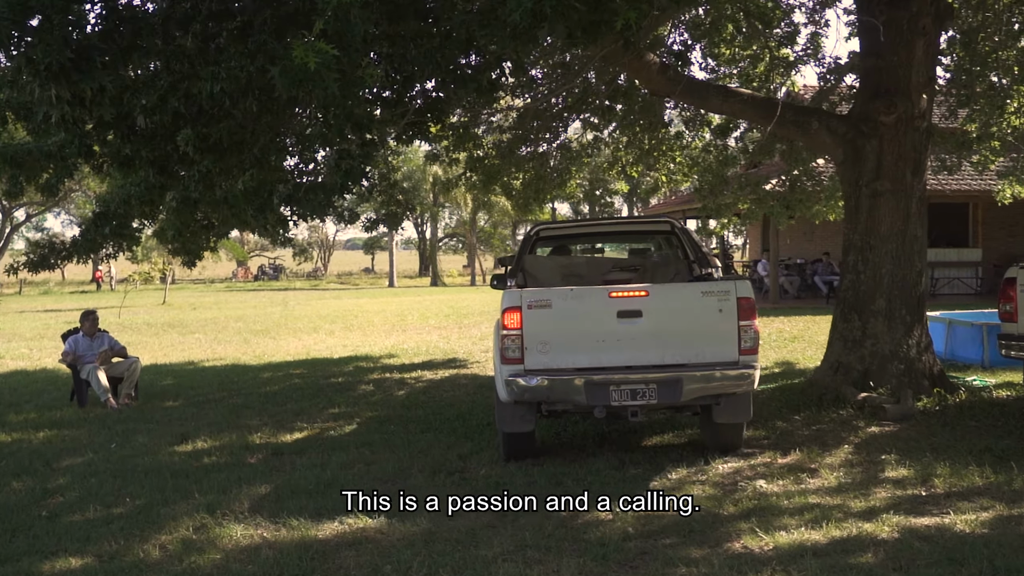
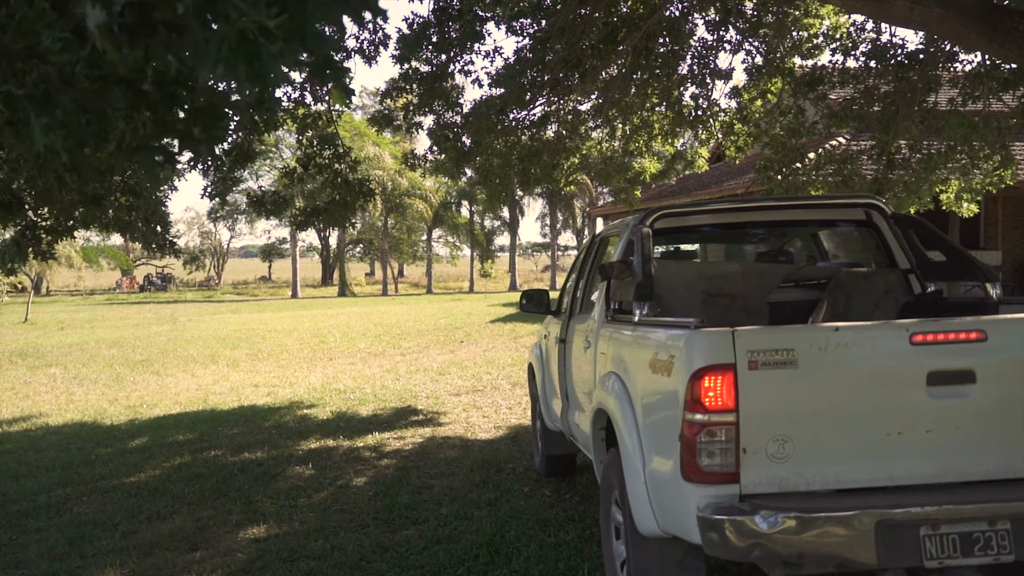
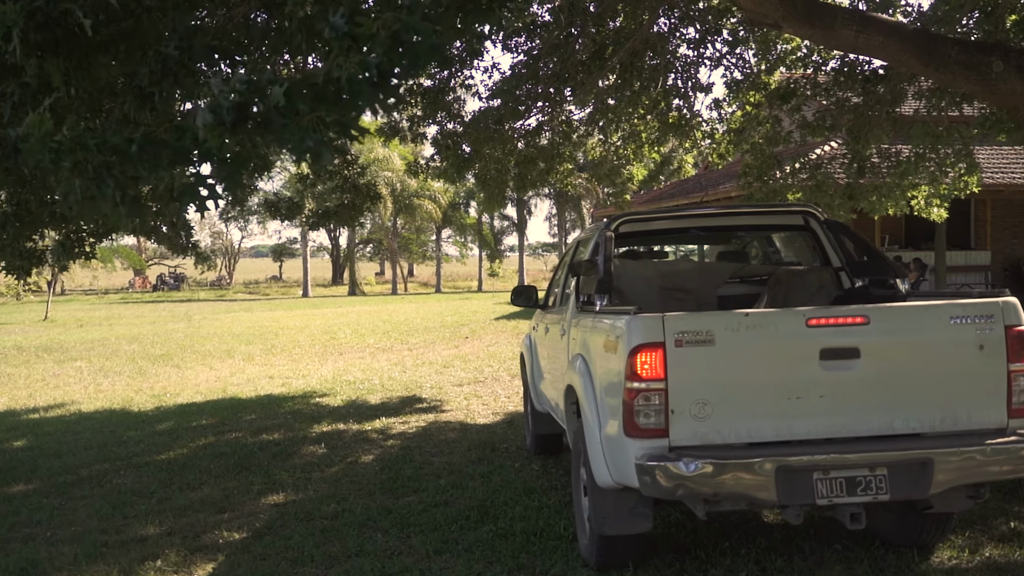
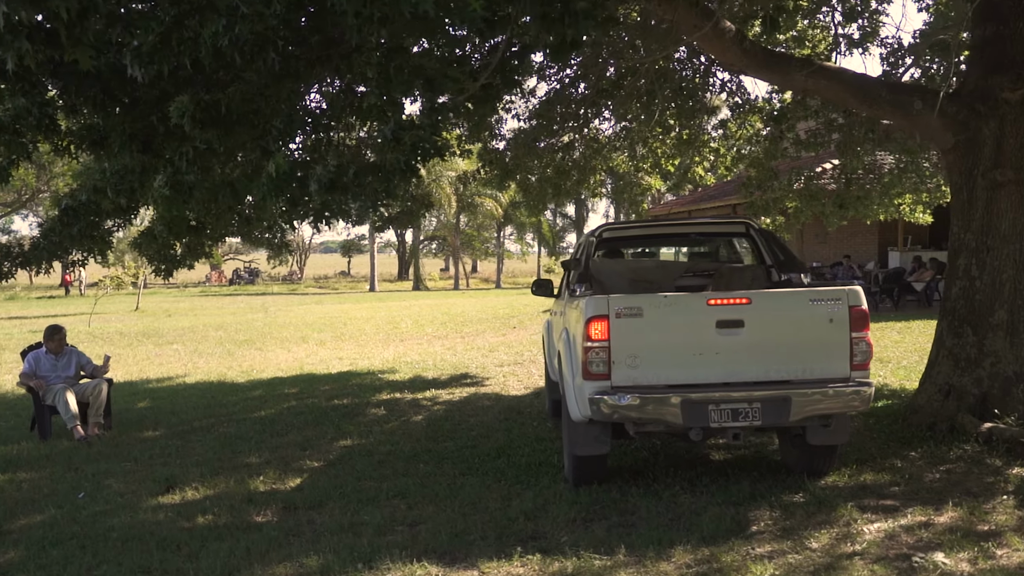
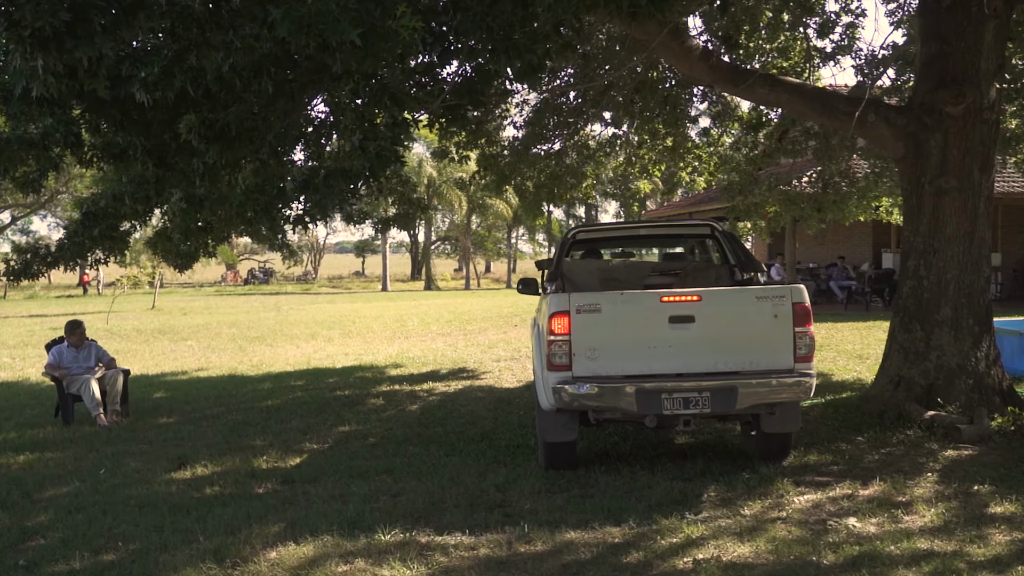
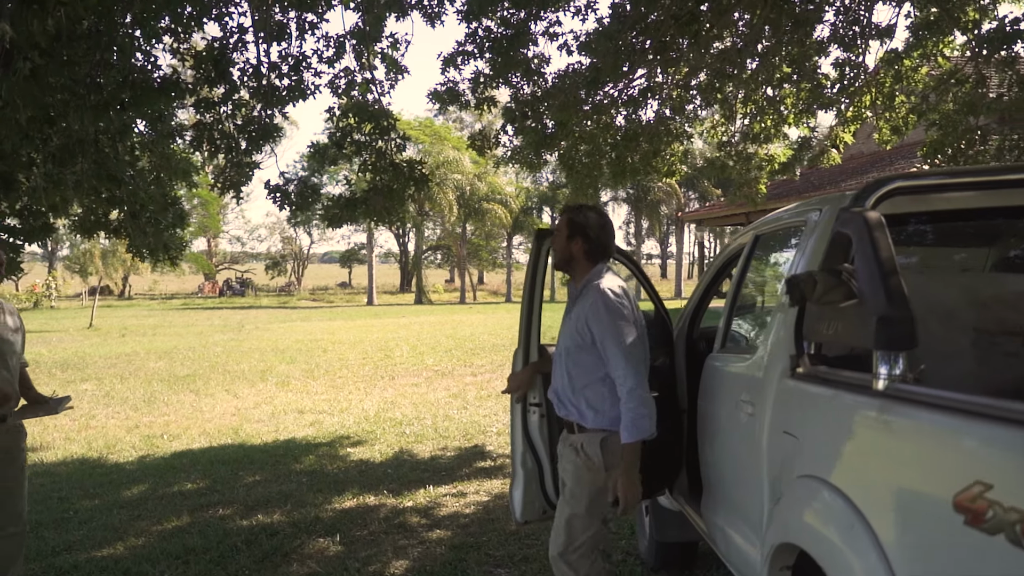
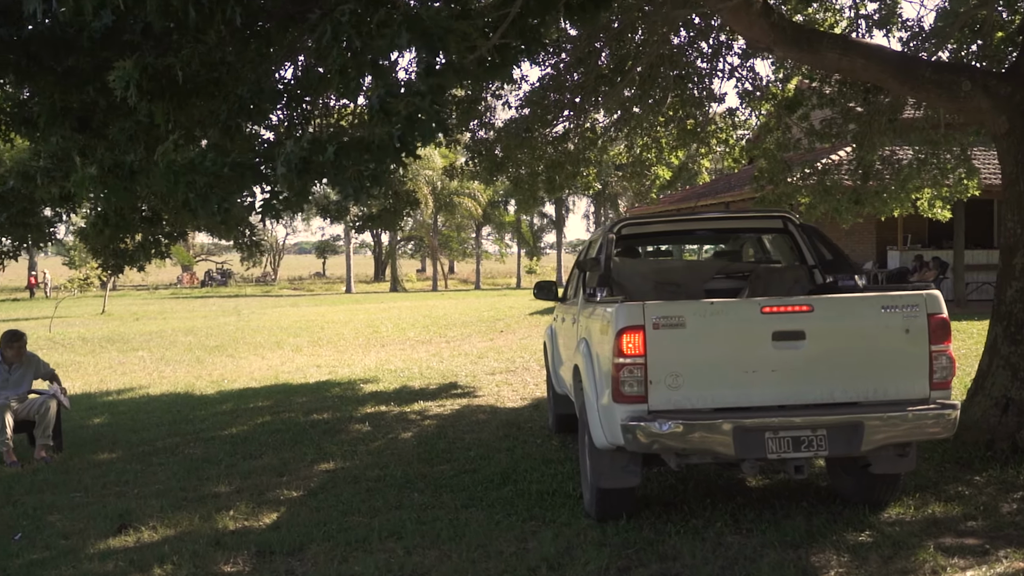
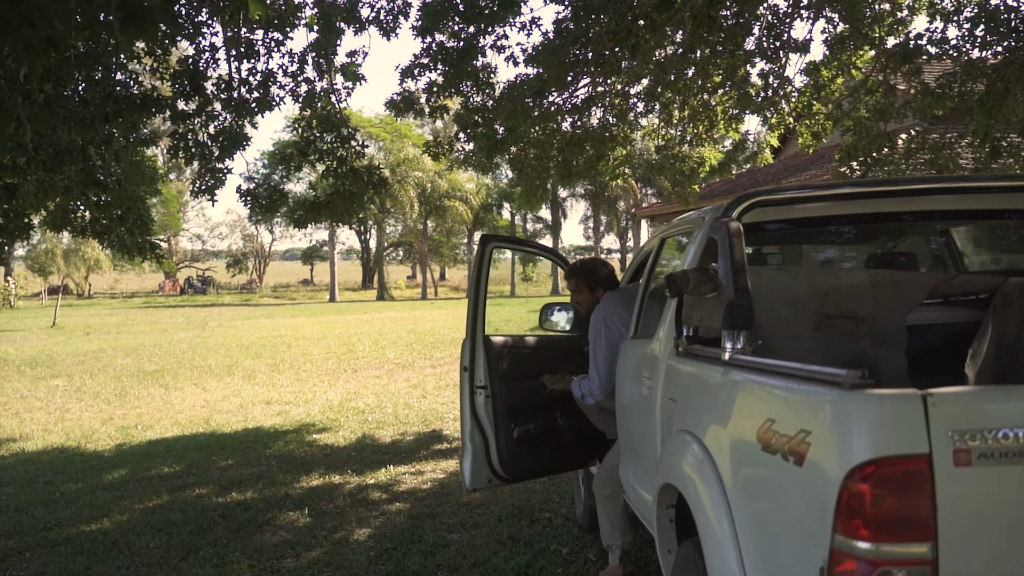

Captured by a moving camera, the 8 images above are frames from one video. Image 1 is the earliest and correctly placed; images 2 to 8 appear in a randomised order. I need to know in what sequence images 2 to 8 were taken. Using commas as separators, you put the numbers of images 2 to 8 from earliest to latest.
5, 4, 7, 3, 2, 8, 6
